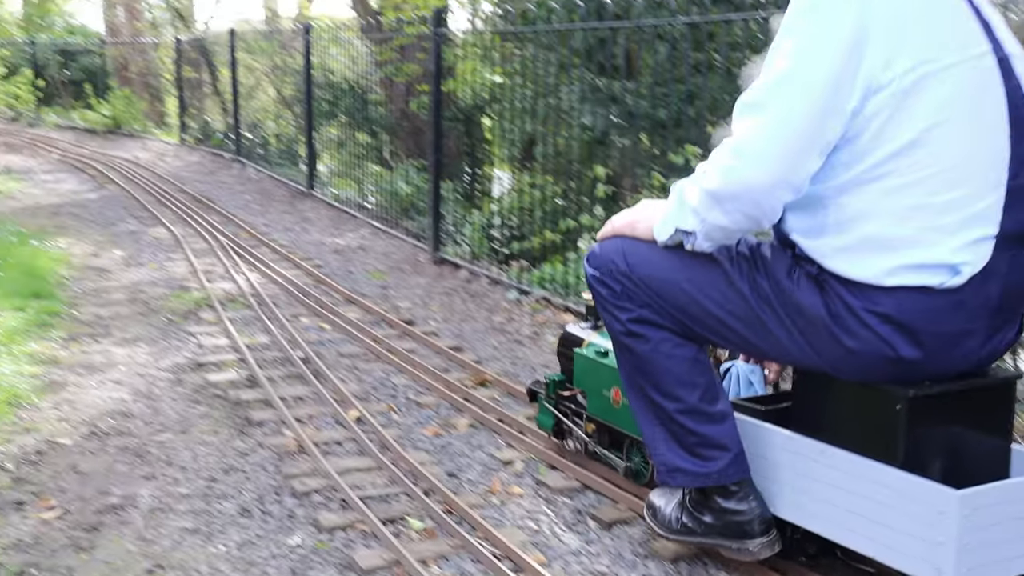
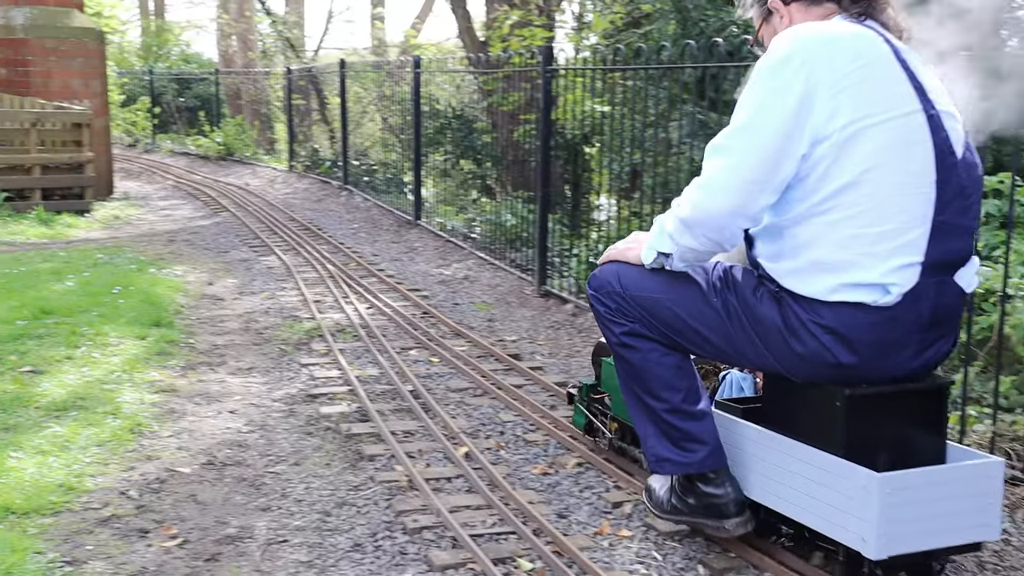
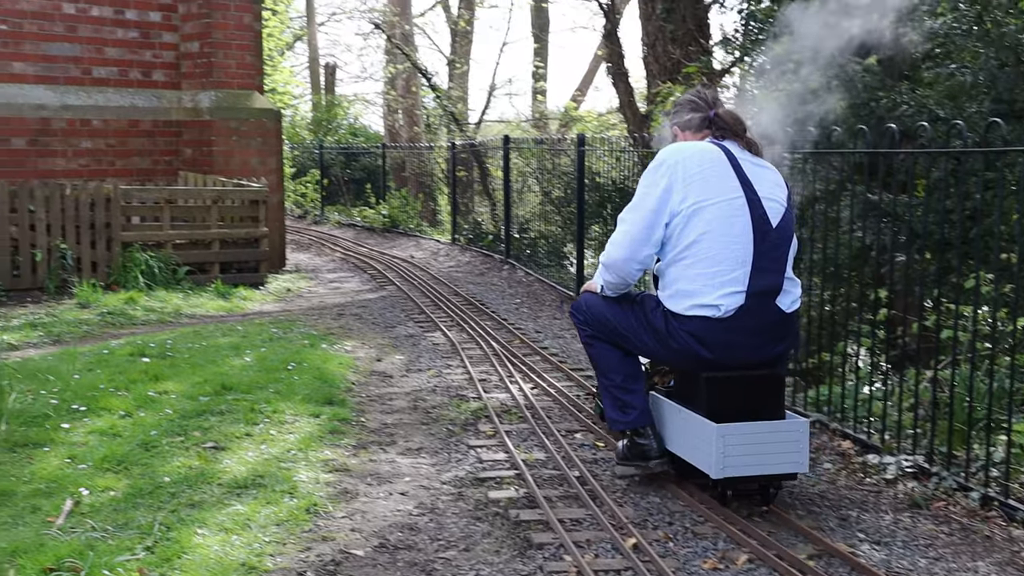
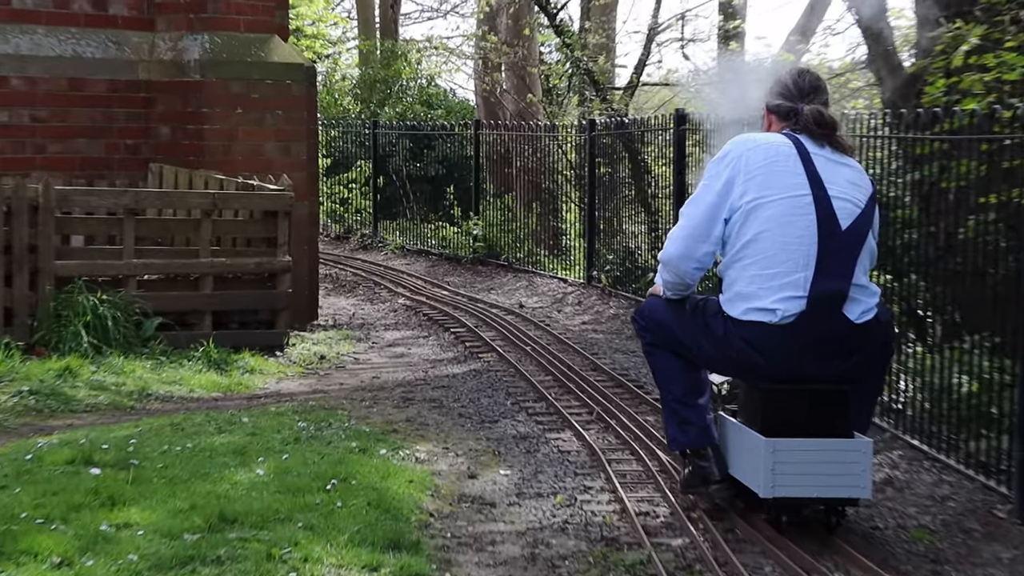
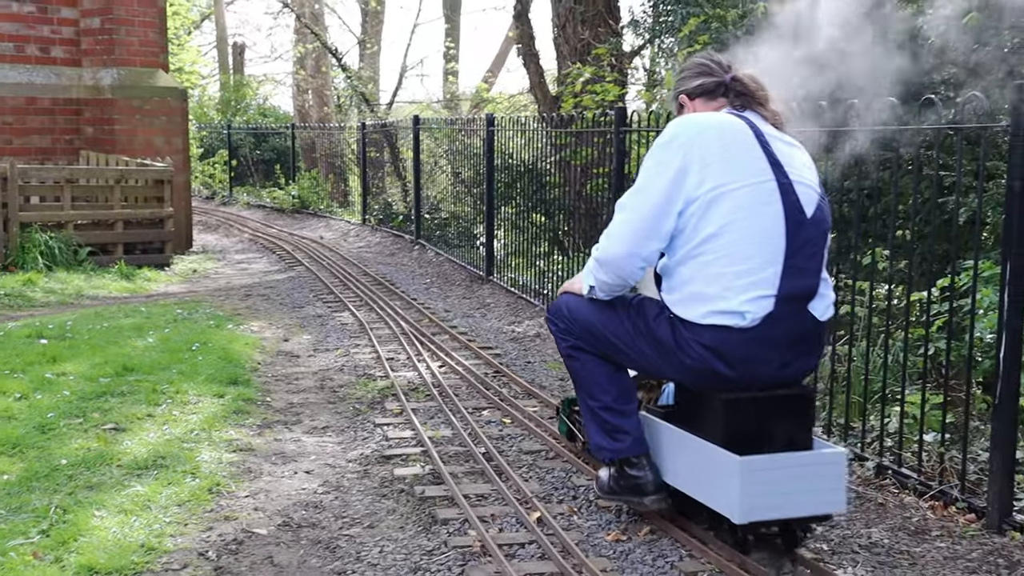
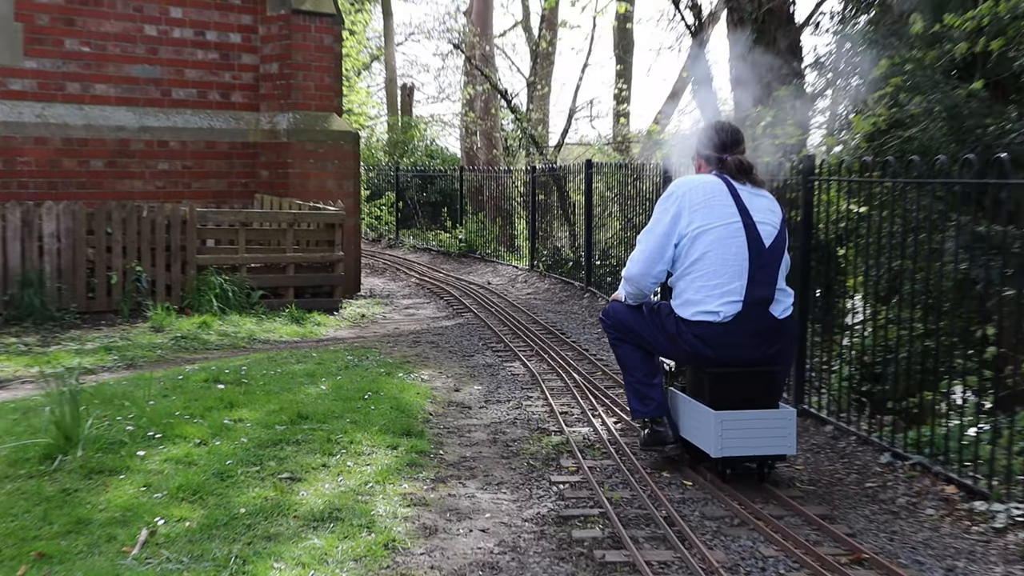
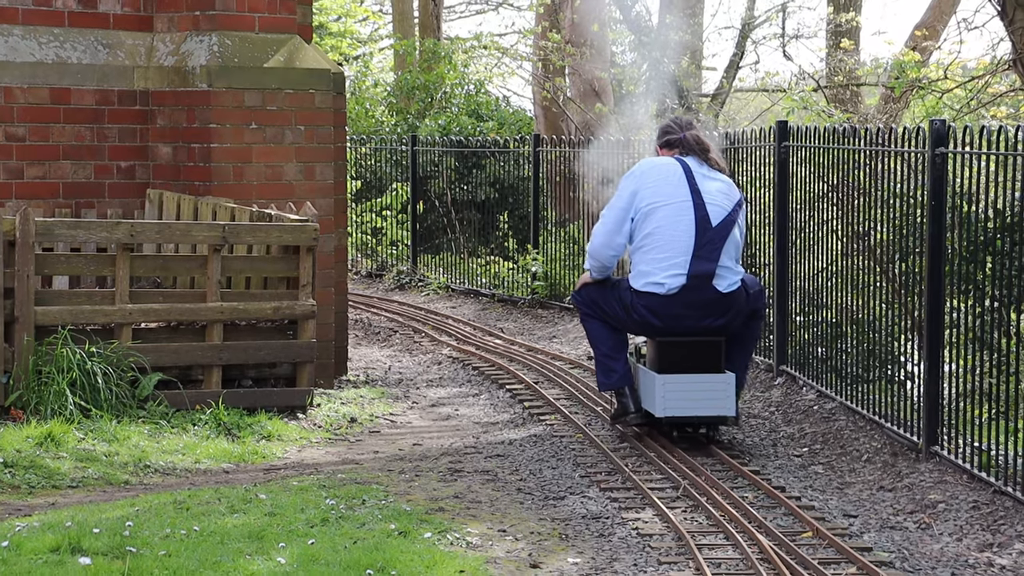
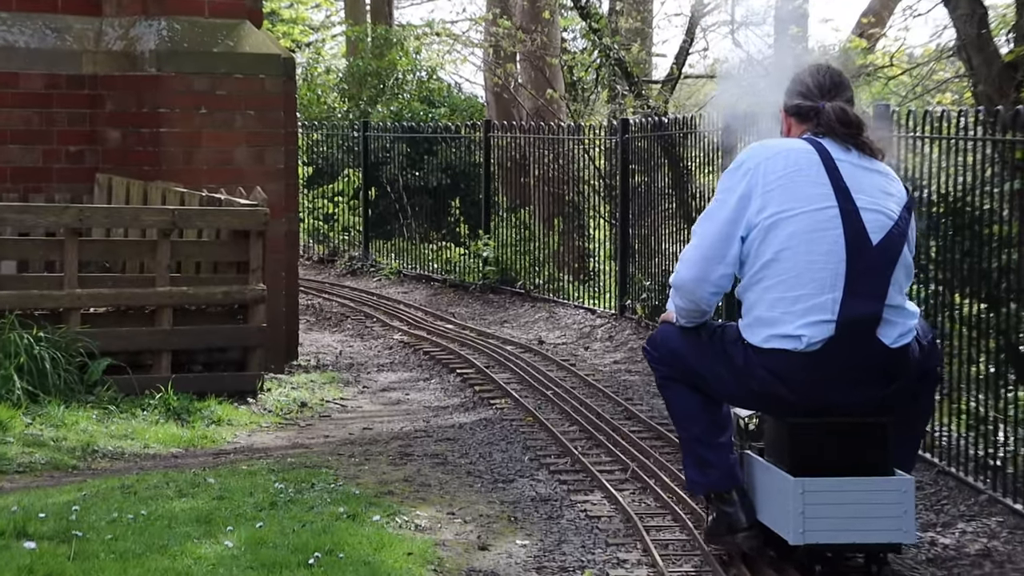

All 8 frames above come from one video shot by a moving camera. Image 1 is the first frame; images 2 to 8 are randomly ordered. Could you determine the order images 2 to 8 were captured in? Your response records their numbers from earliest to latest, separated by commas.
2, 5, 3, 6, 4, 8, 7
